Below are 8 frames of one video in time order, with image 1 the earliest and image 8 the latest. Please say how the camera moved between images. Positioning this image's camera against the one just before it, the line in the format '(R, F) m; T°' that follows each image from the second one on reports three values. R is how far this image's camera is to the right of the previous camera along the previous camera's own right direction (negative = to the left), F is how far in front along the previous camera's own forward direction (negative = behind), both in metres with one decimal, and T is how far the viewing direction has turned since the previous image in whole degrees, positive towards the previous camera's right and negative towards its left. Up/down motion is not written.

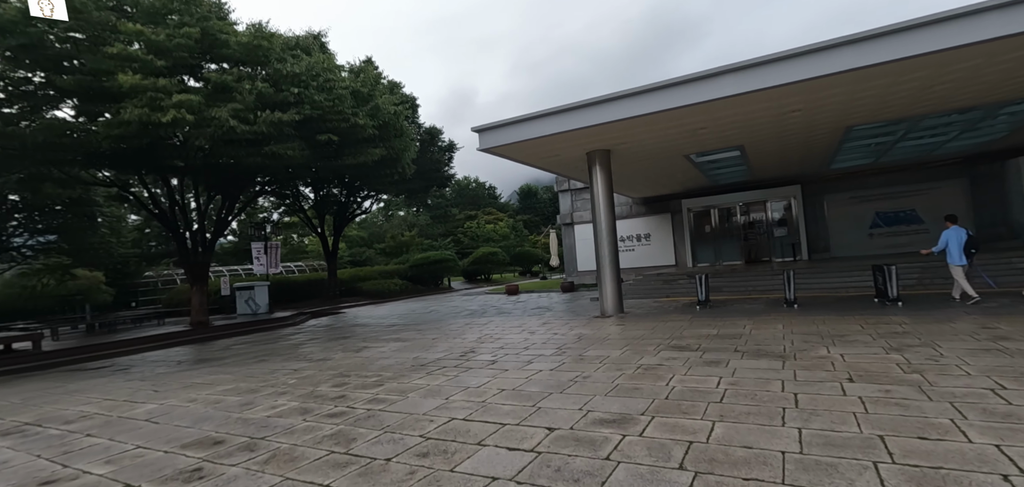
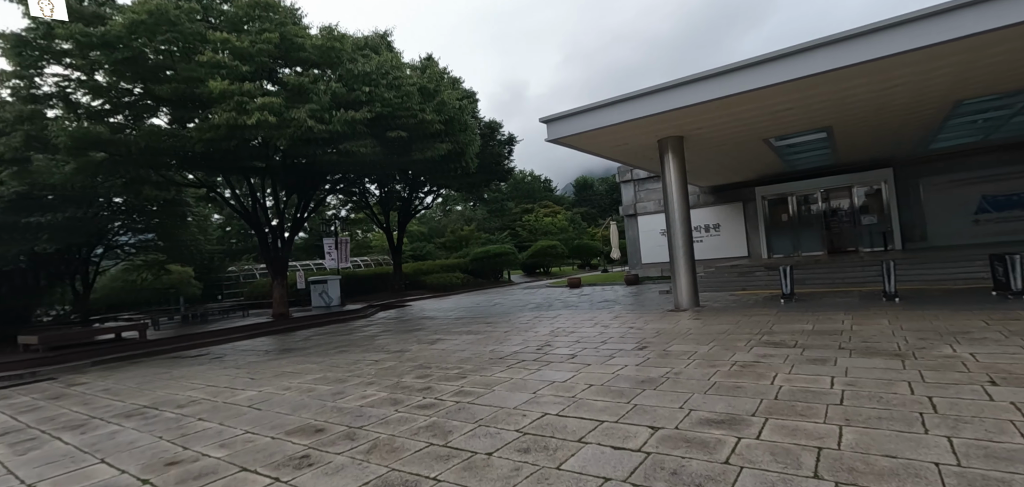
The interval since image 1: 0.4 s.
(-0.4, +0.1) m; -6°
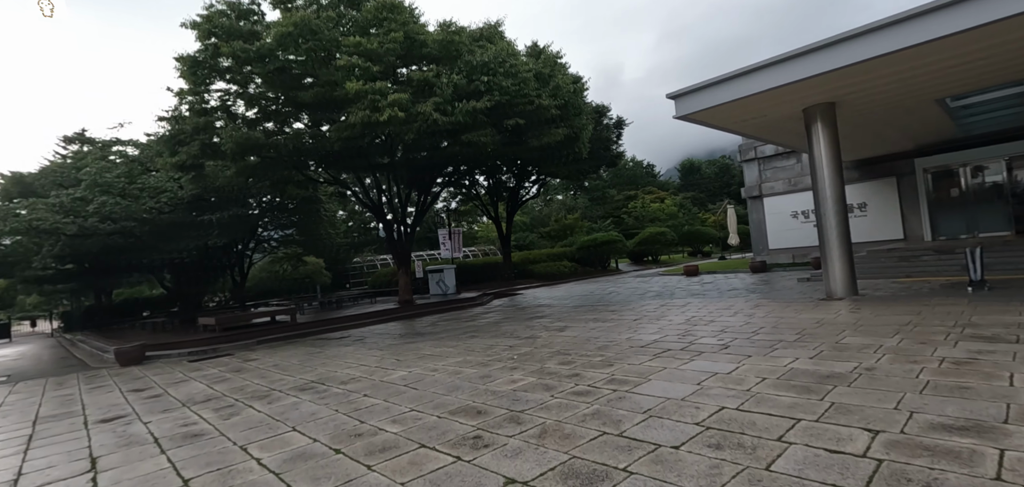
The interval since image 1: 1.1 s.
(-0.6, +0.2) m; -12°
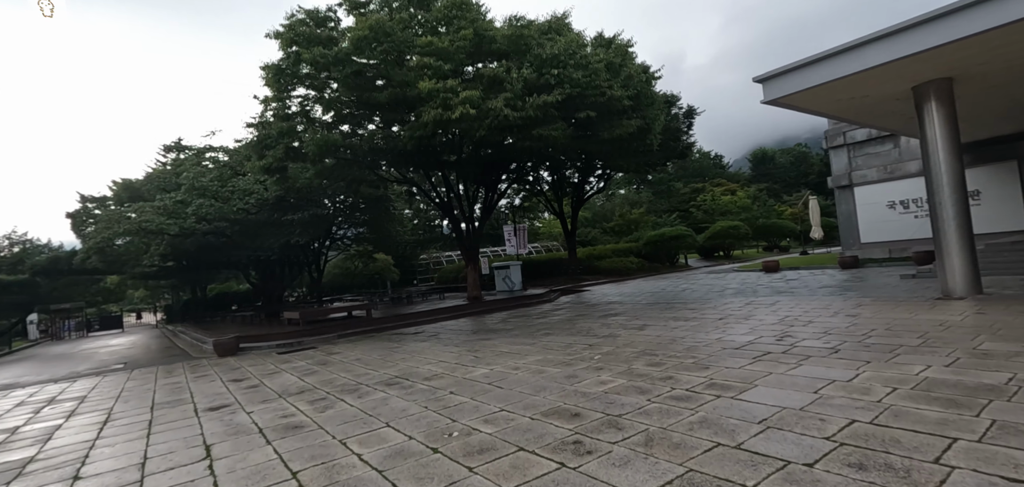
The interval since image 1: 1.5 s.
(-0.3, +0.2) m; -7°
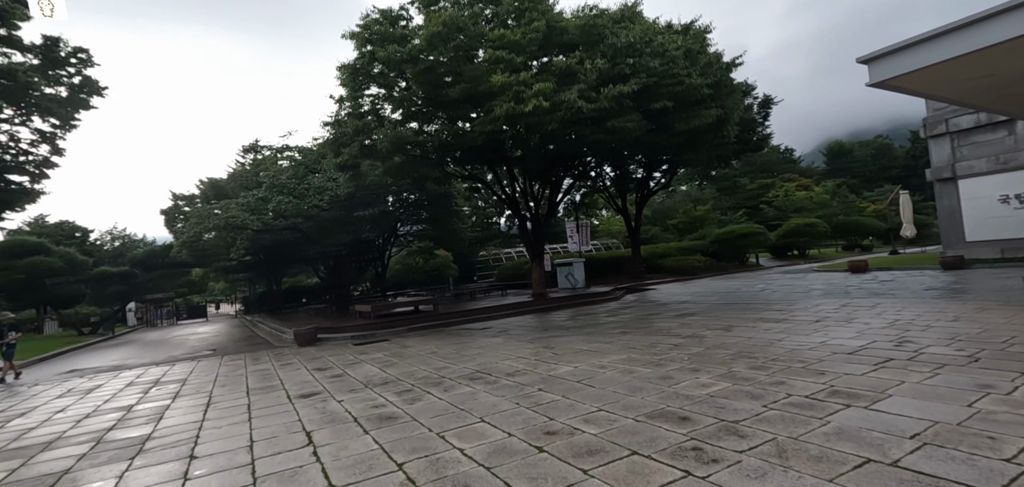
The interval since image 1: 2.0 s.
(-0.4, +0.2) m; -6°
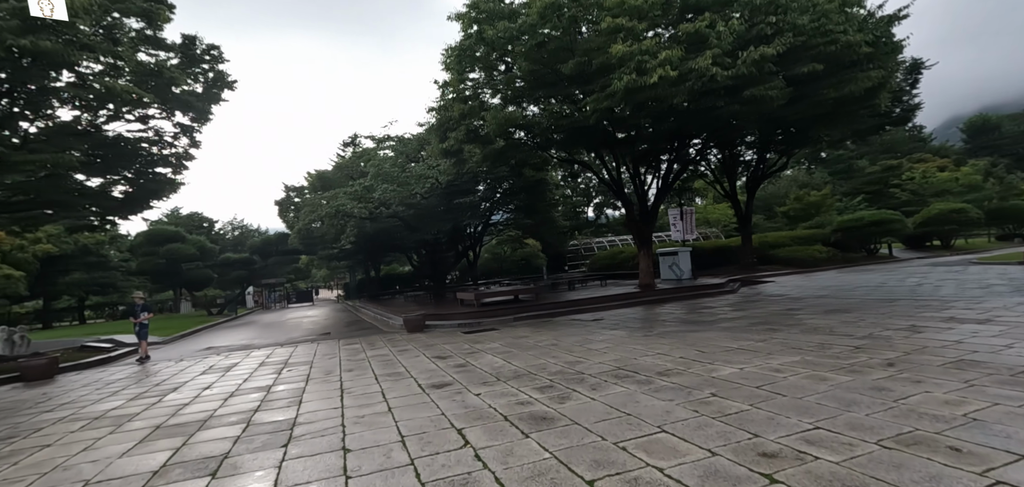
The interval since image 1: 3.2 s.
(-0.9, +0.6) m; -9°
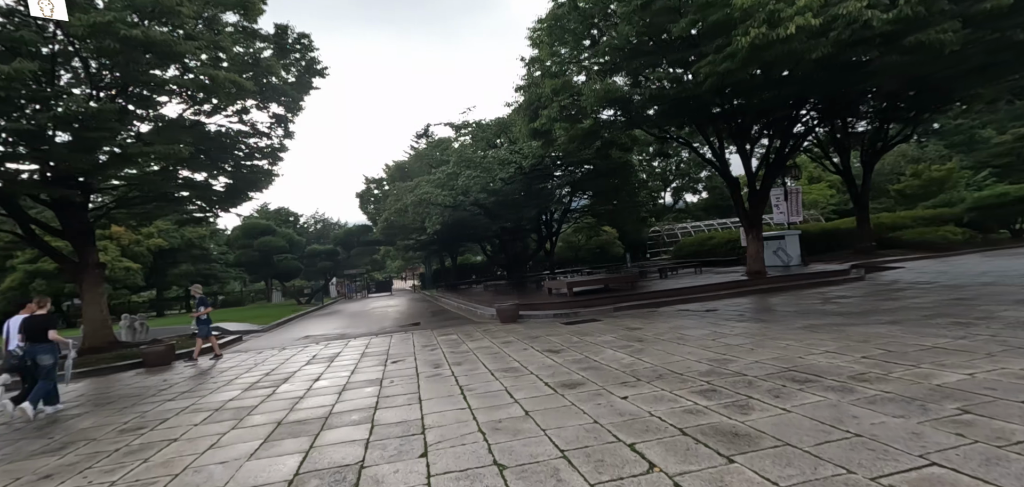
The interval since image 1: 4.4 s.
(-0.8, +0.7) m; -8°
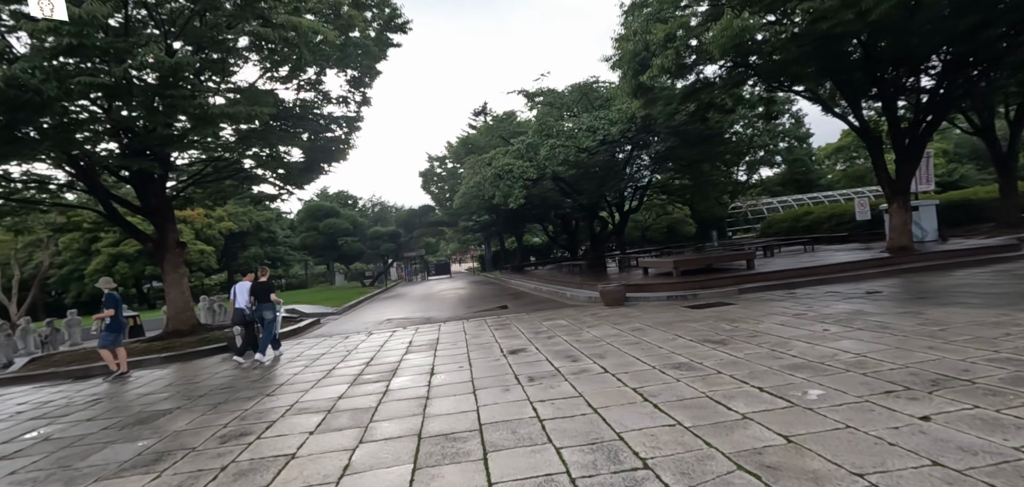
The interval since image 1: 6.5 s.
(-1.3, +1.3) m; -5°
